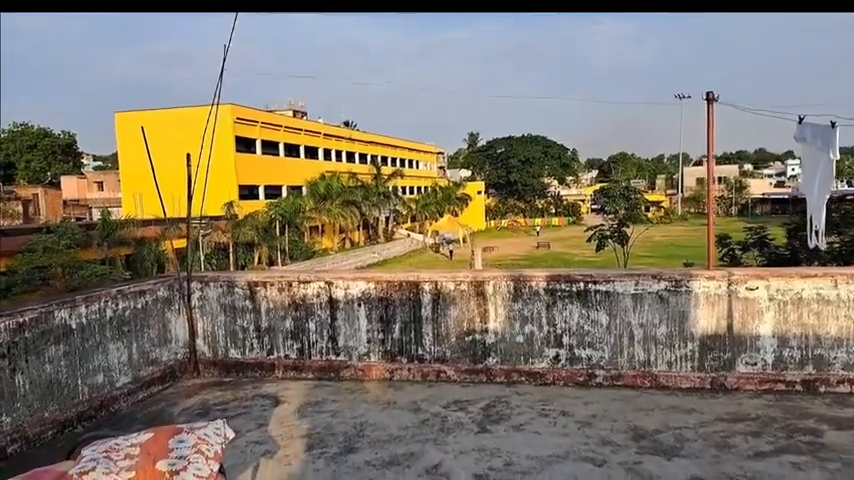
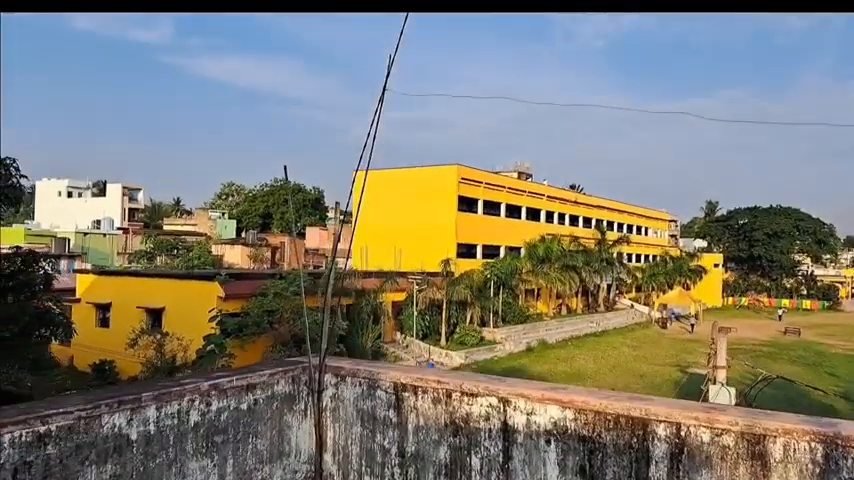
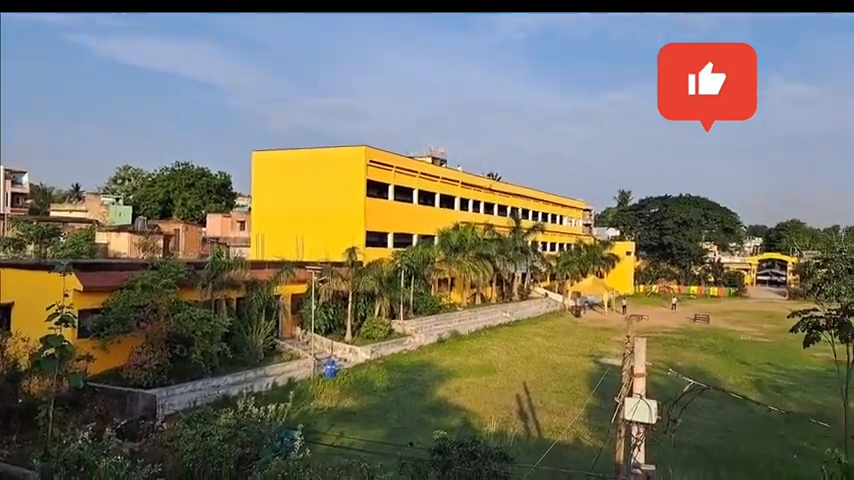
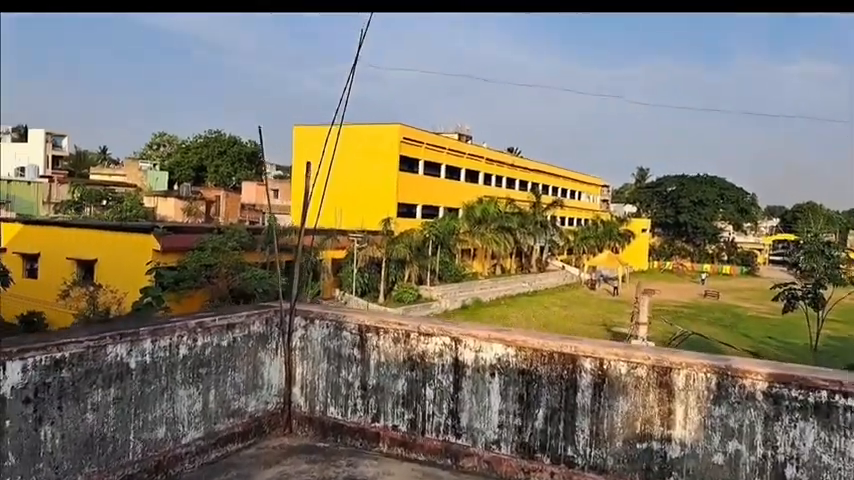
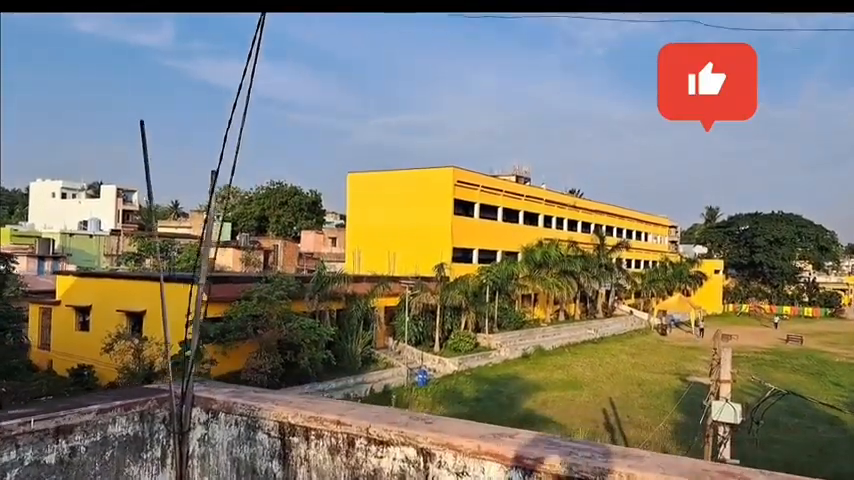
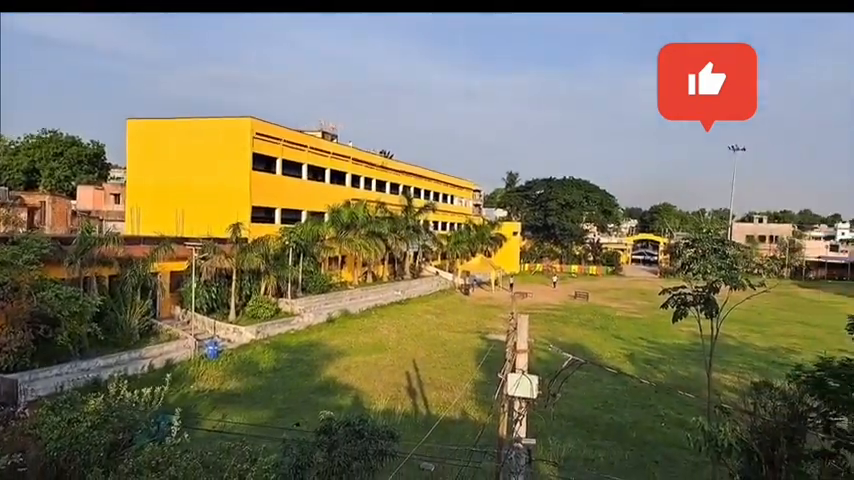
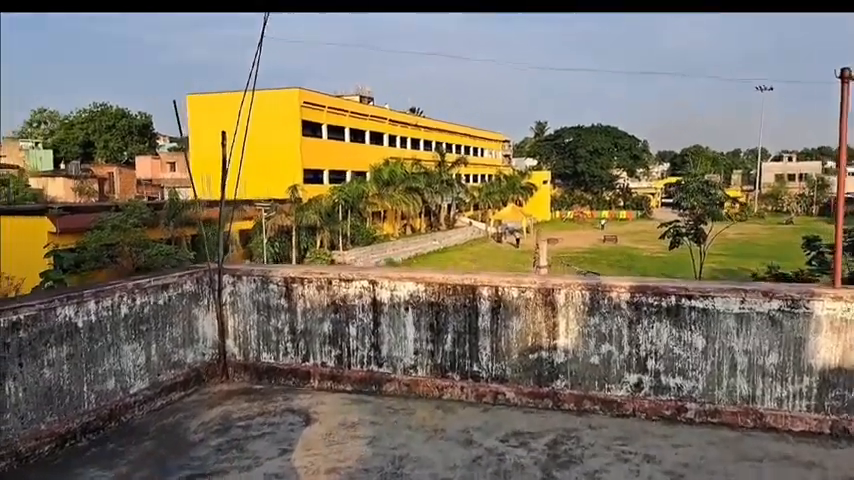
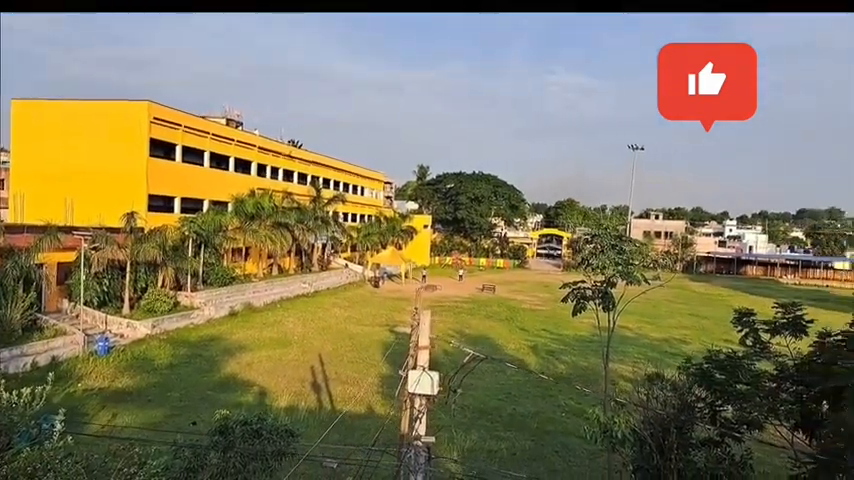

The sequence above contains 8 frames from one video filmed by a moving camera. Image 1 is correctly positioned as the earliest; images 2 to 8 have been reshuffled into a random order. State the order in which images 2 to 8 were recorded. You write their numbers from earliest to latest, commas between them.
7, 4, 2, 5, 3, 6, 8
